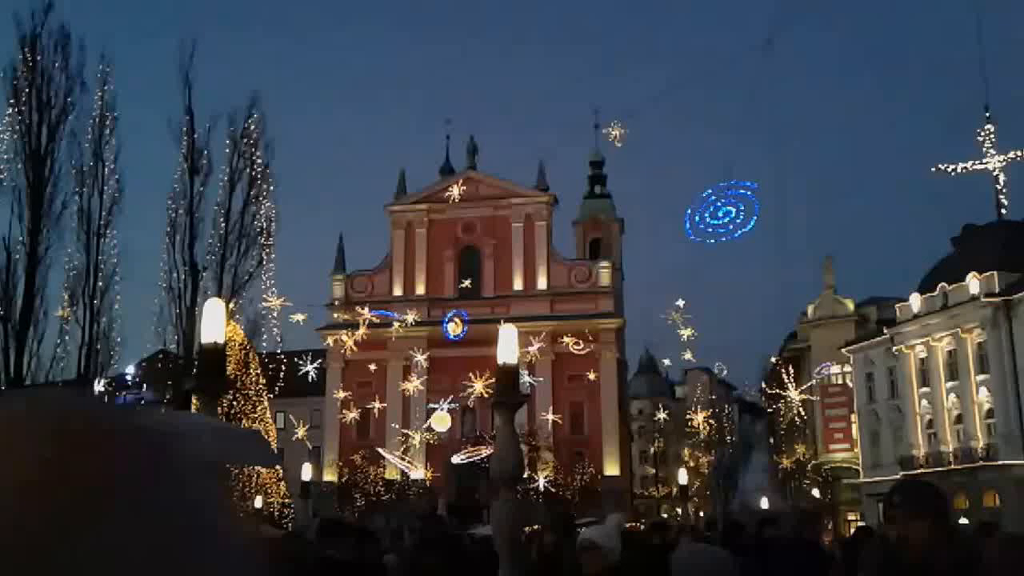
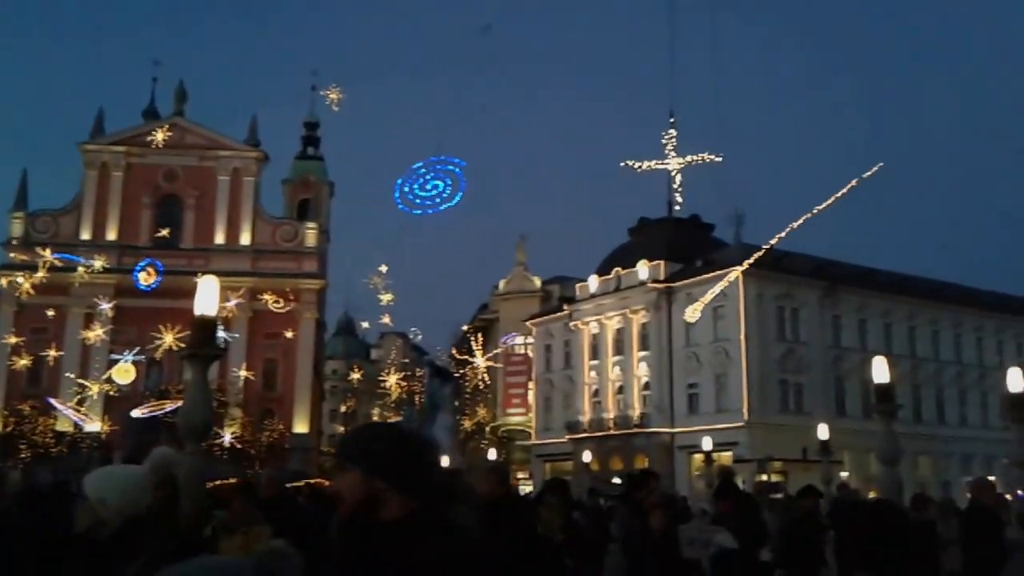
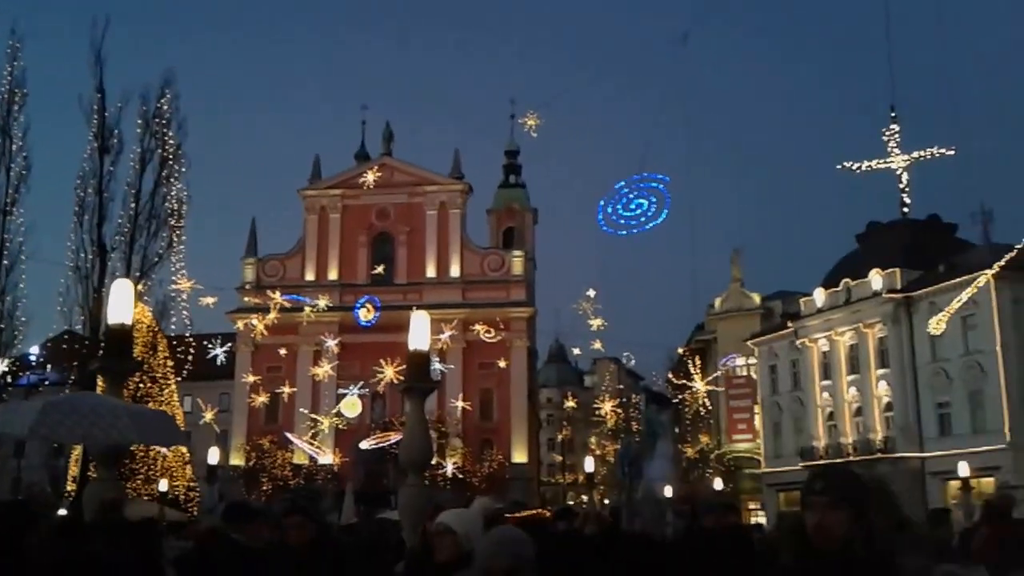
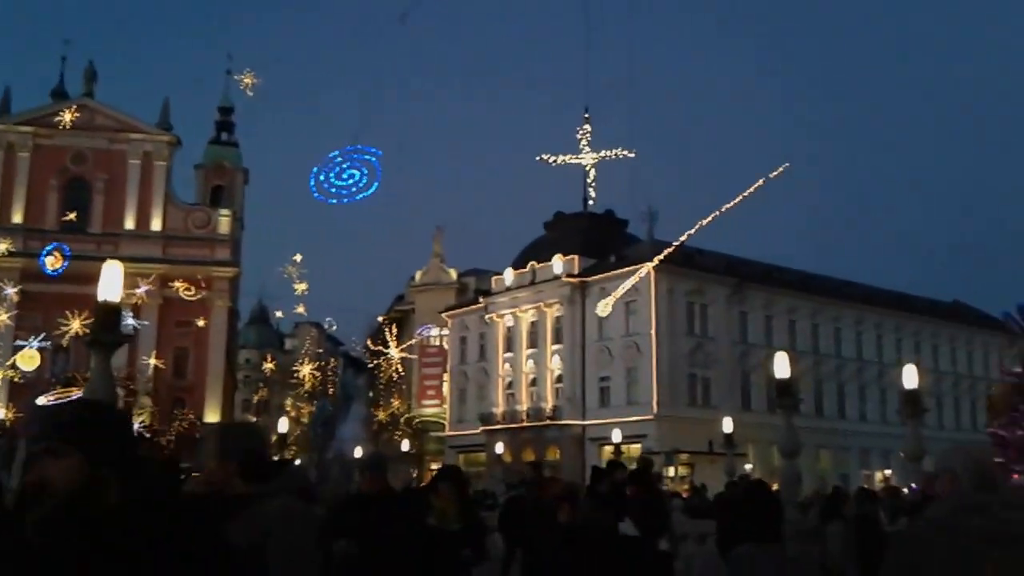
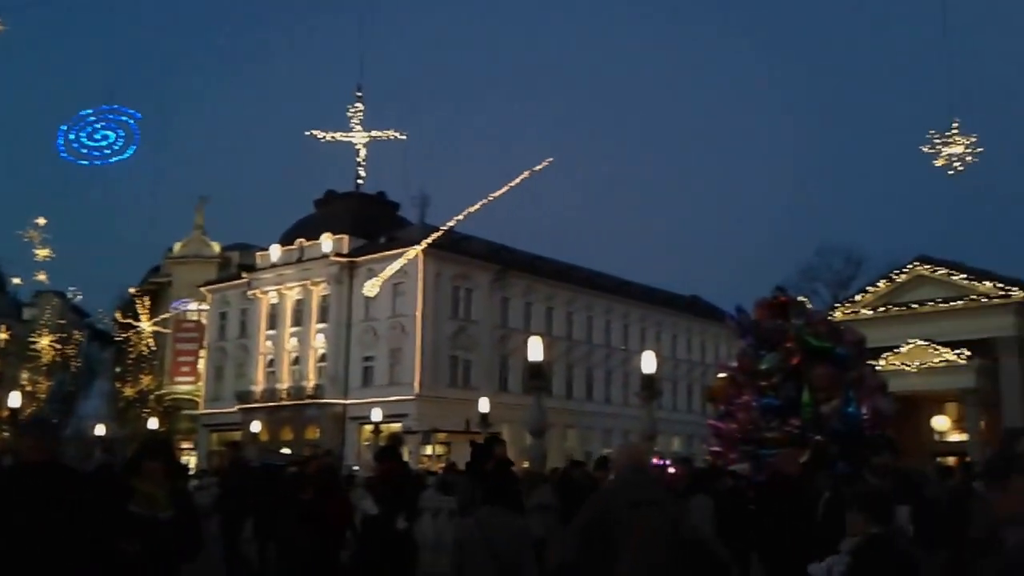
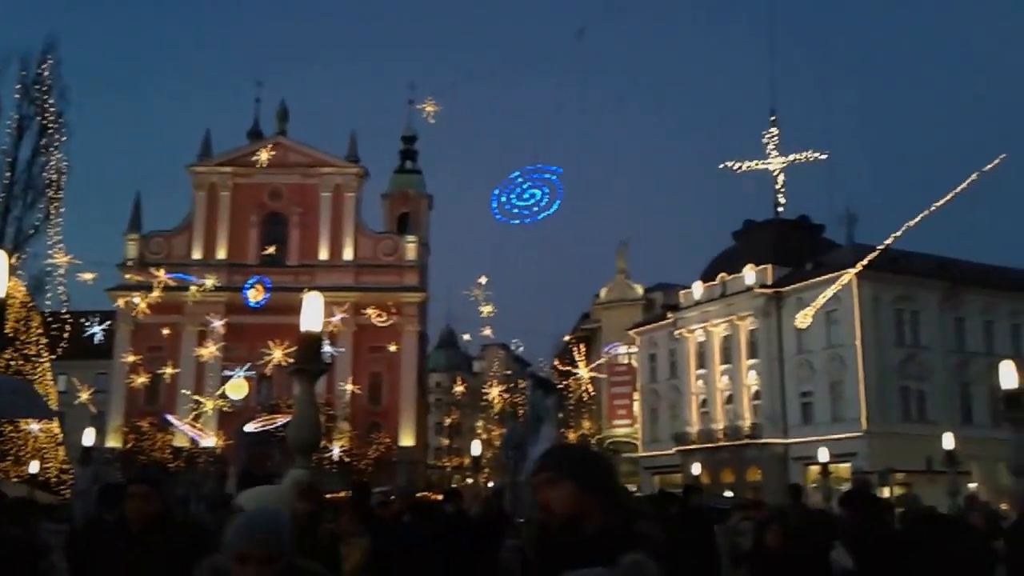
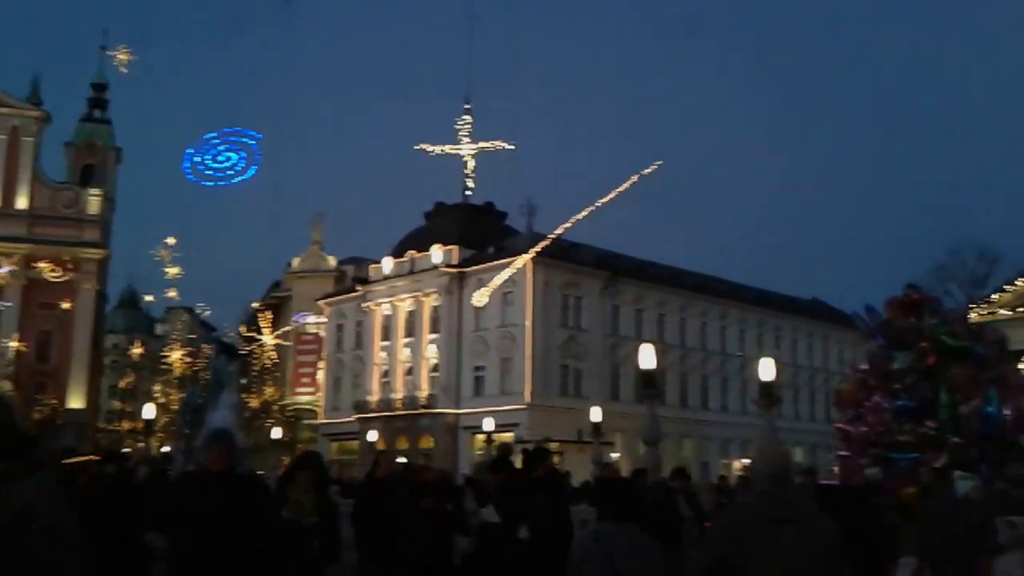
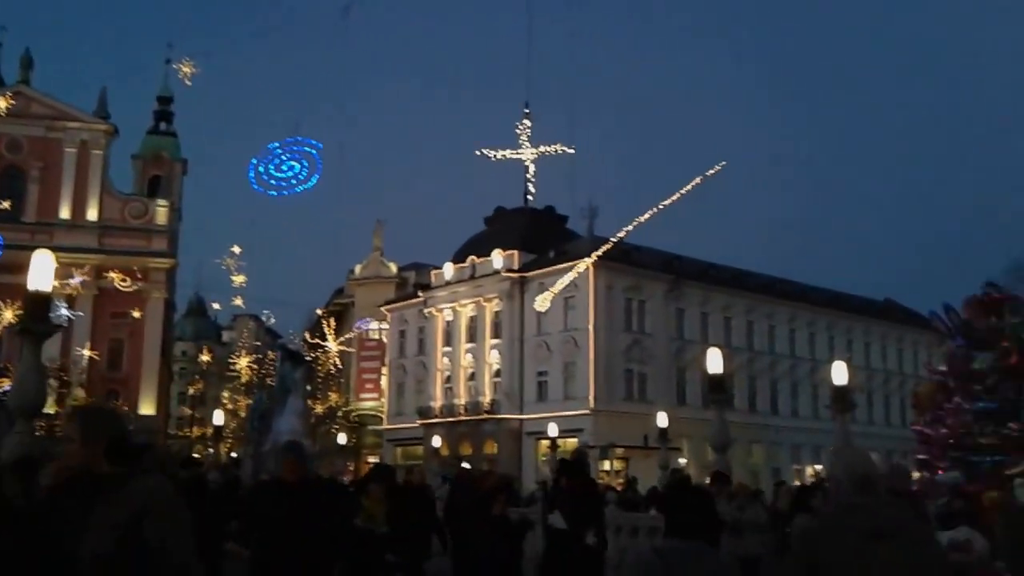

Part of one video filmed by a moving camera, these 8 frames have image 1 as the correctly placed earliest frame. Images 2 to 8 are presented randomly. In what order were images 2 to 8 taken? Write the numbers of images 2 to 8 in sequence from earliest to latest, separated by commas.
3, 6, 2, 4, 8, 7, 5
